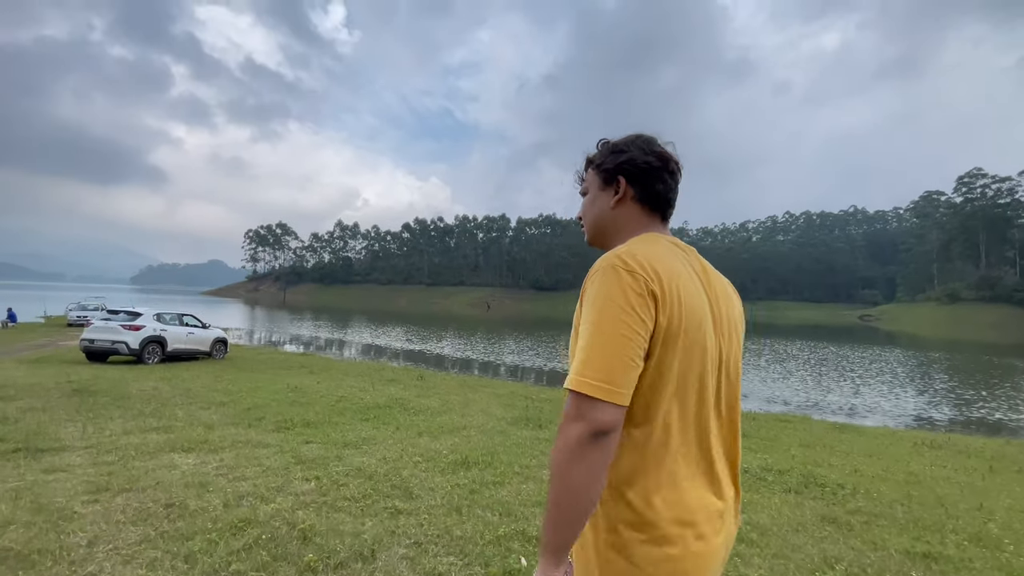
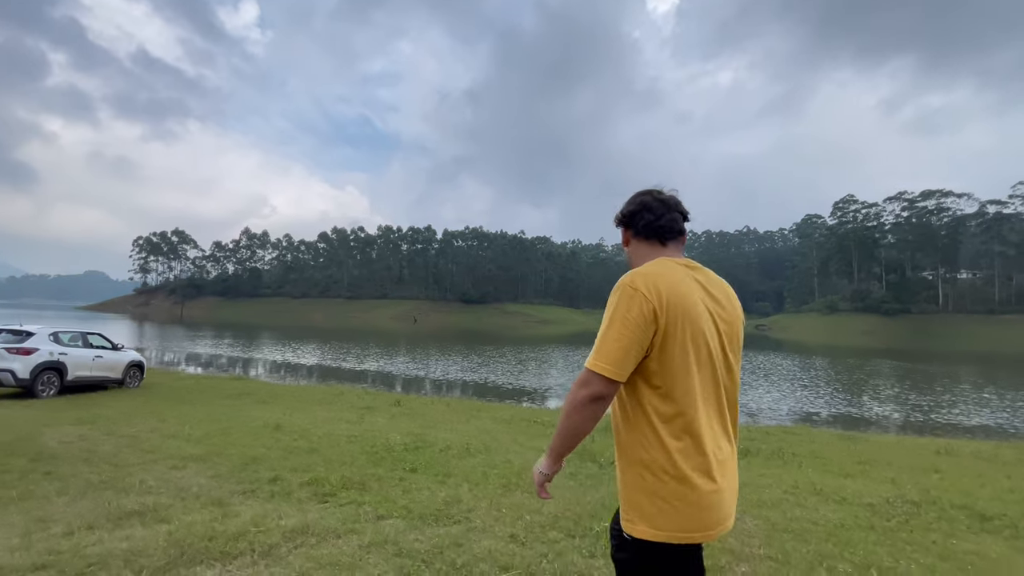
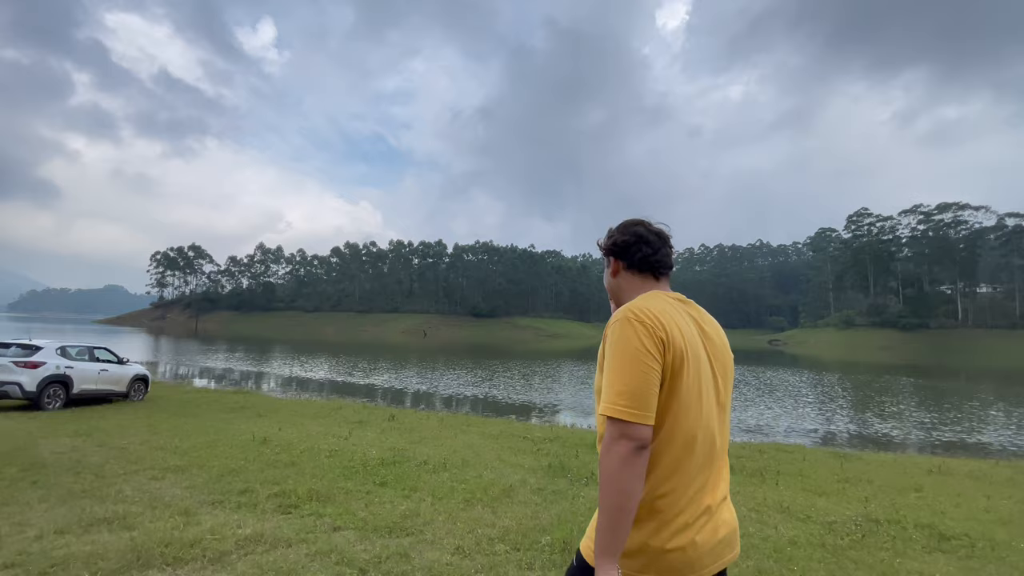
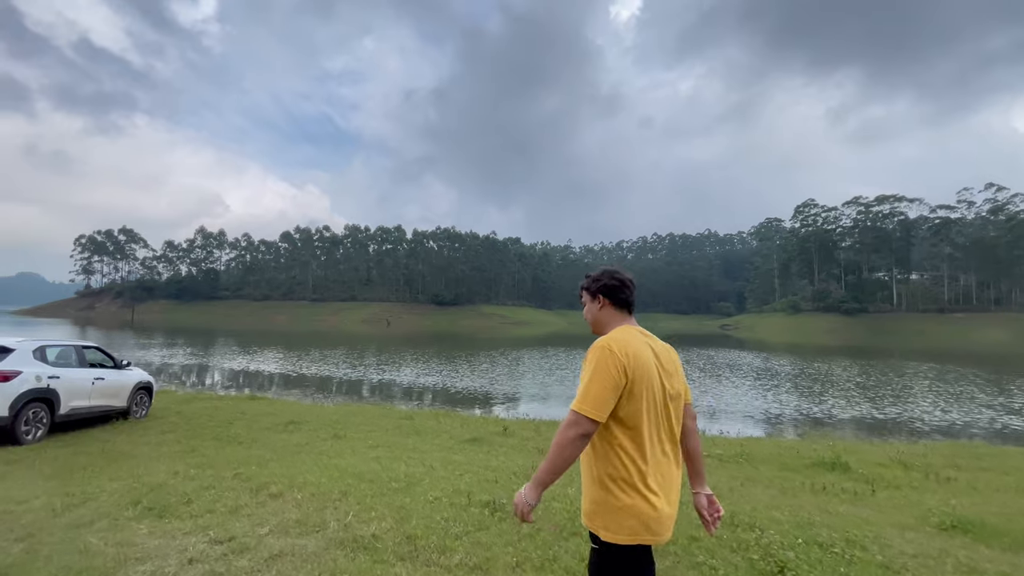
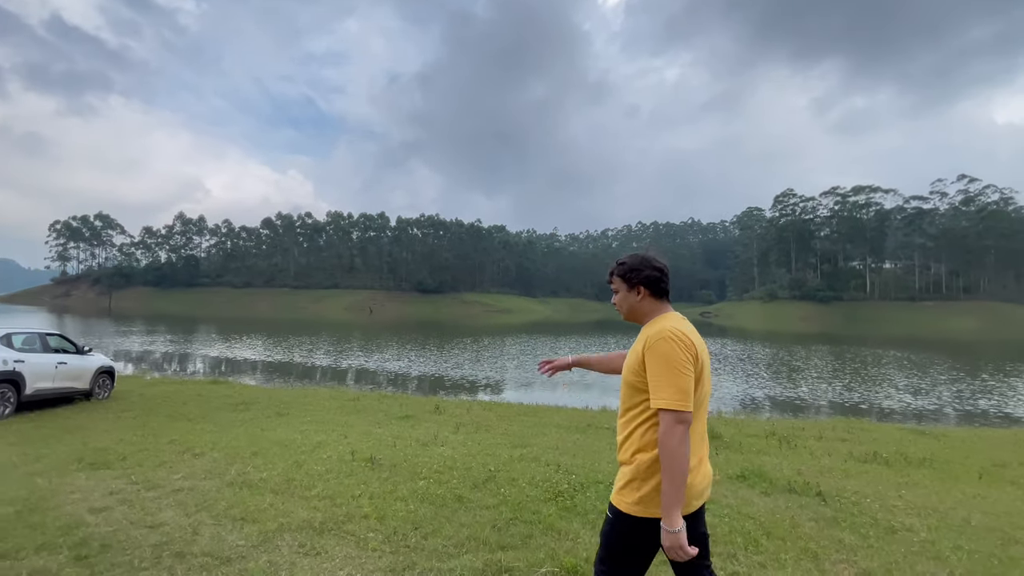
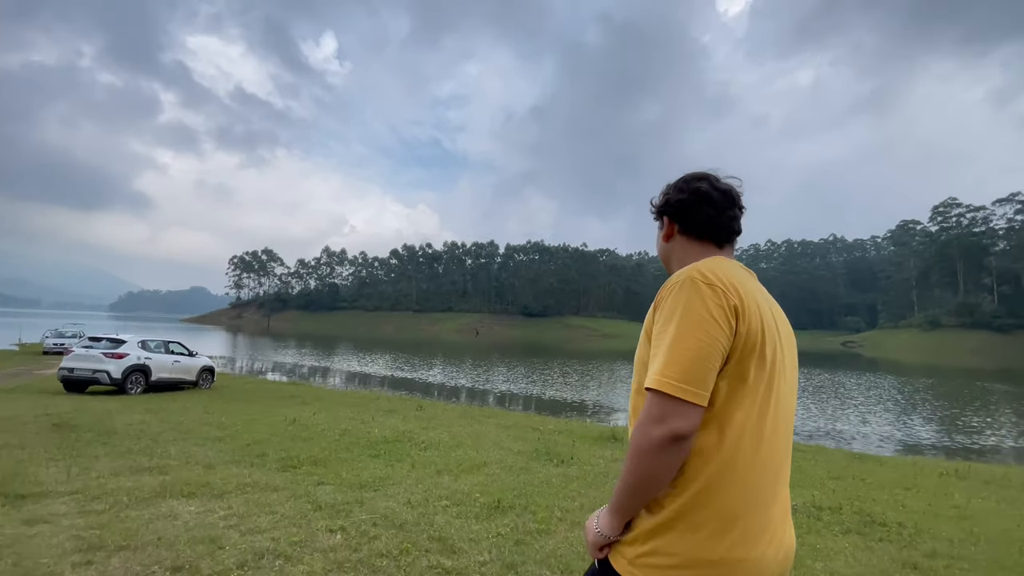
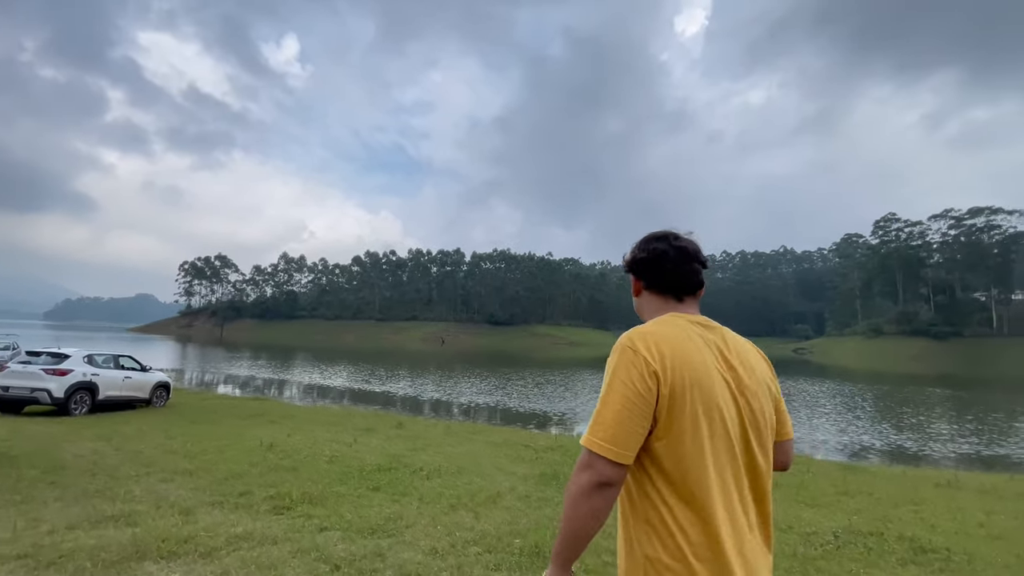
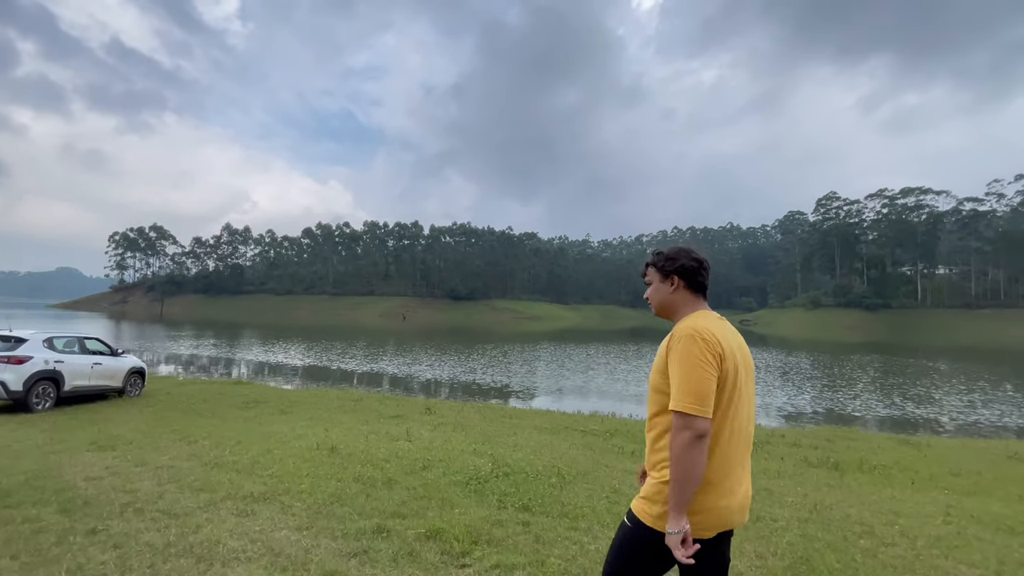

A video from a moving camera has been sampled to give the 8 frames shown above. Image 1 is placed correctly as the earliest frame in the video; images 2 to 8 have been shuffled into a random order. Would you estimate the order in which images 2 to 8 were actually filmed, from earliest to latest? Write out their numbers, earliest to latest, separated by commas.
6, 7, 3, 2, 8, 5, 4
